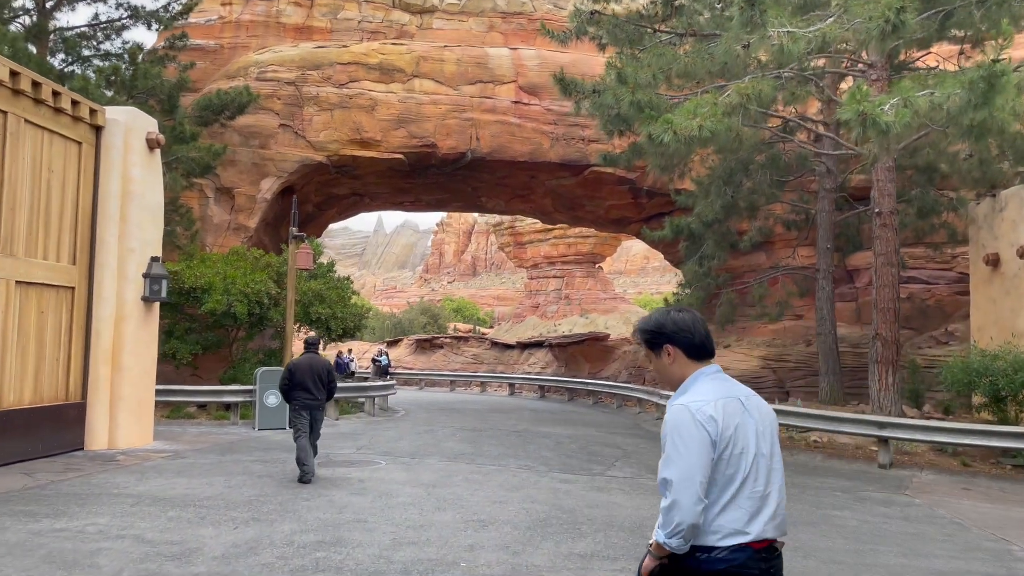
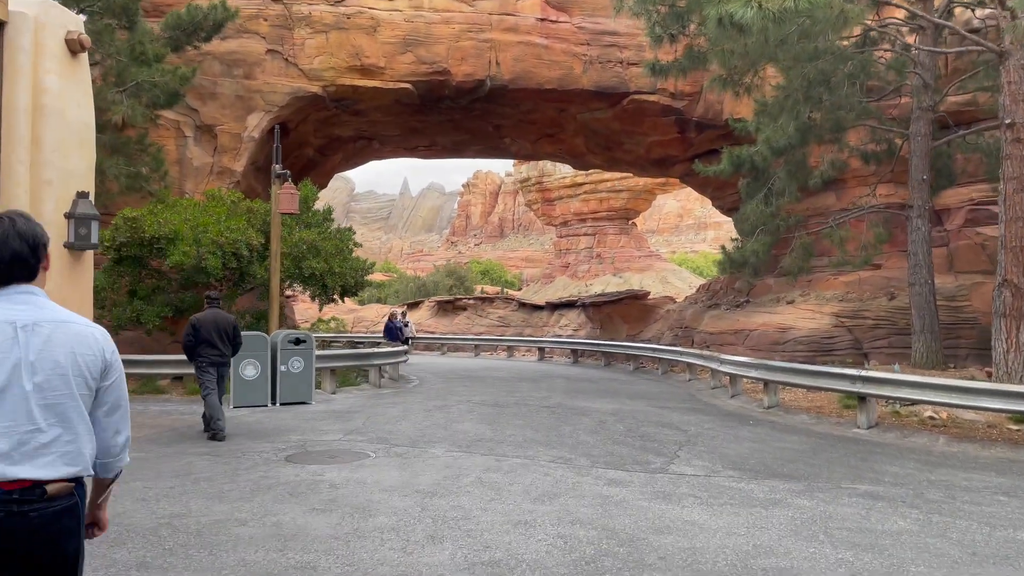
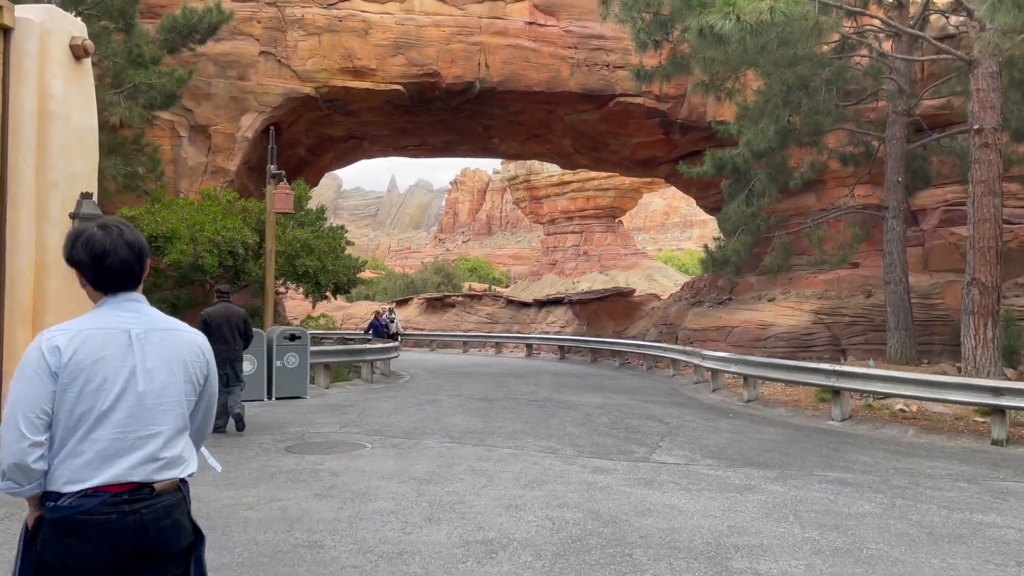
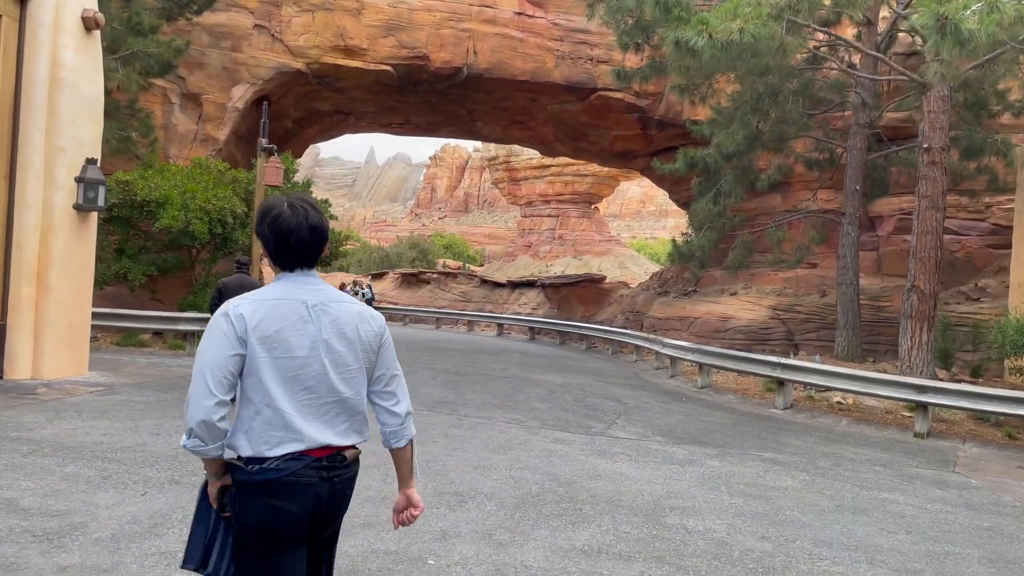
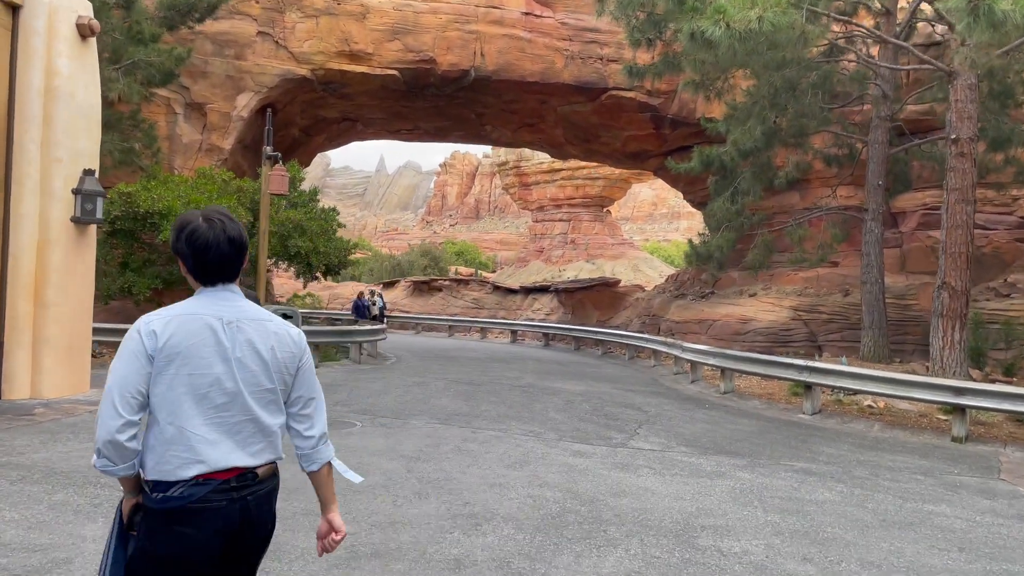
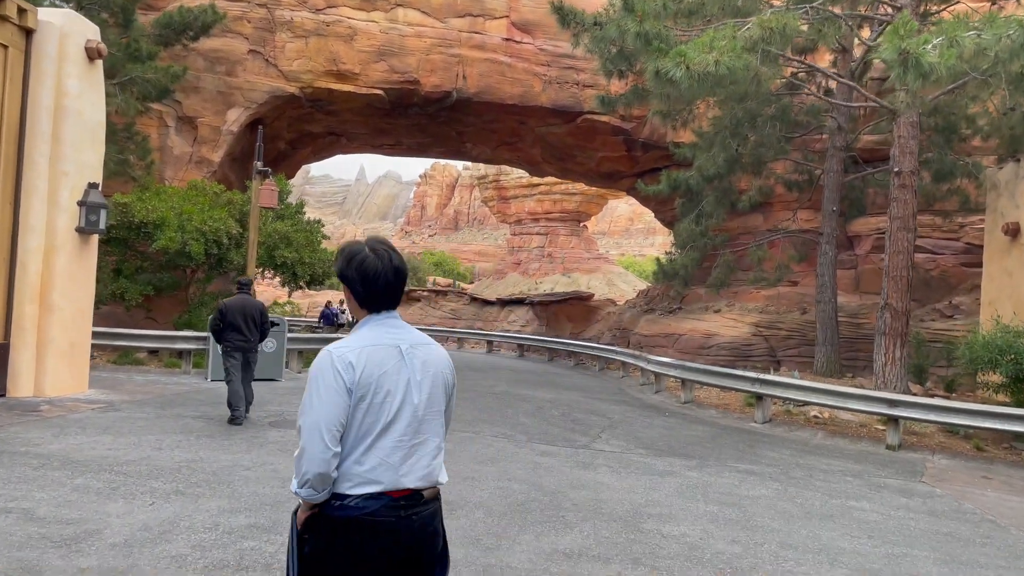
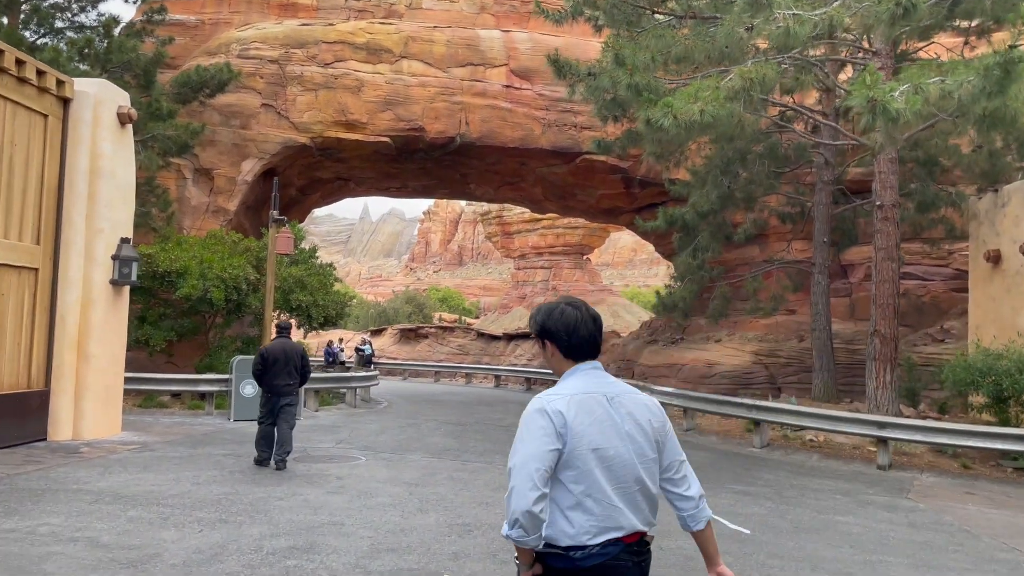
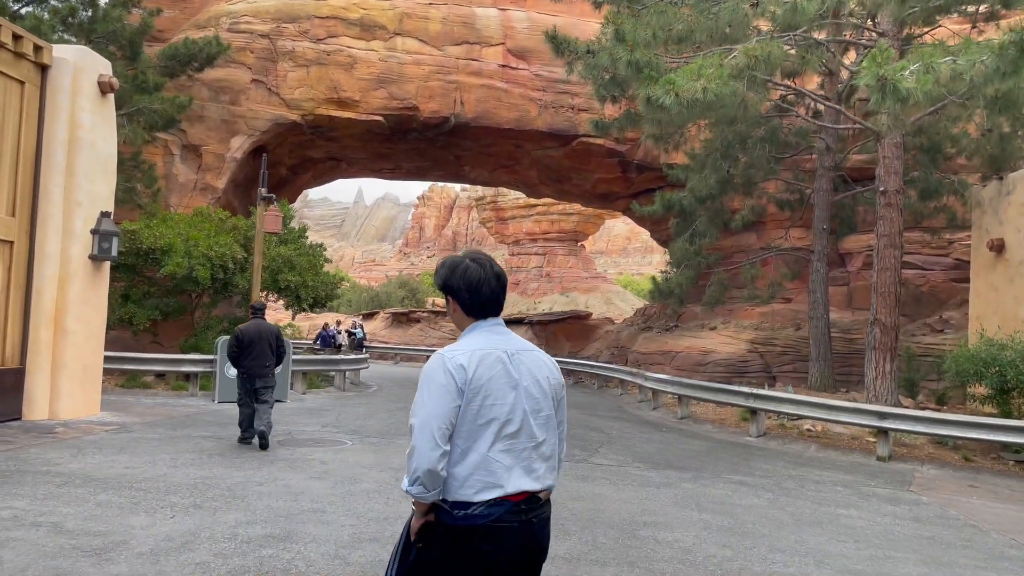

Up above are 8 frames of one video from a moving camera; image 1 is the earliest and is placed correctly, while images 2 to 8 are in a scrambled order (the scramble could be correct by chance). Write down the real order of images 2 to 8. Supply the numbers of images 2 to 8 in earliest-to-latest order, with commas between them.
7, 8, 6, 4, 5, 3, 2
